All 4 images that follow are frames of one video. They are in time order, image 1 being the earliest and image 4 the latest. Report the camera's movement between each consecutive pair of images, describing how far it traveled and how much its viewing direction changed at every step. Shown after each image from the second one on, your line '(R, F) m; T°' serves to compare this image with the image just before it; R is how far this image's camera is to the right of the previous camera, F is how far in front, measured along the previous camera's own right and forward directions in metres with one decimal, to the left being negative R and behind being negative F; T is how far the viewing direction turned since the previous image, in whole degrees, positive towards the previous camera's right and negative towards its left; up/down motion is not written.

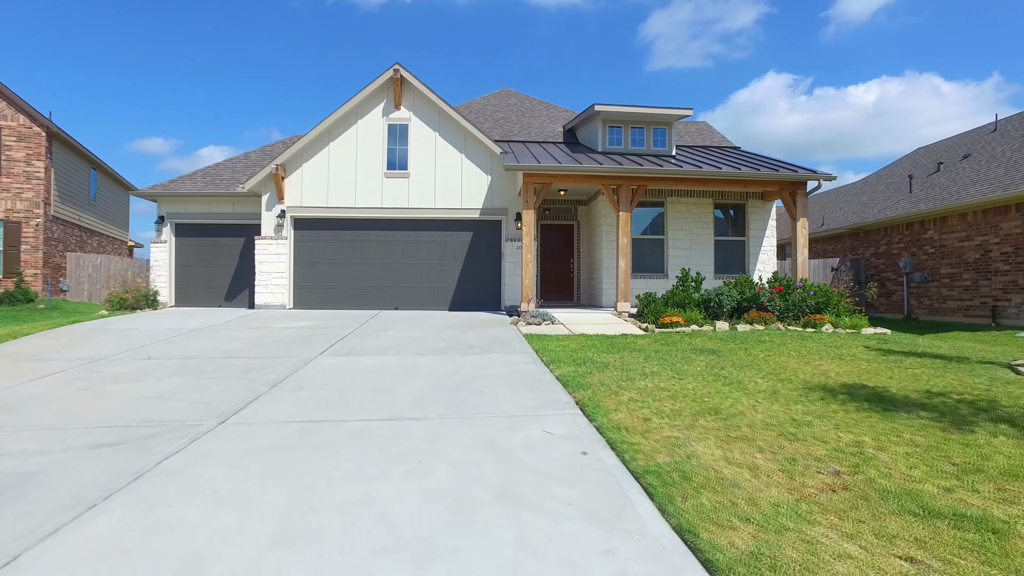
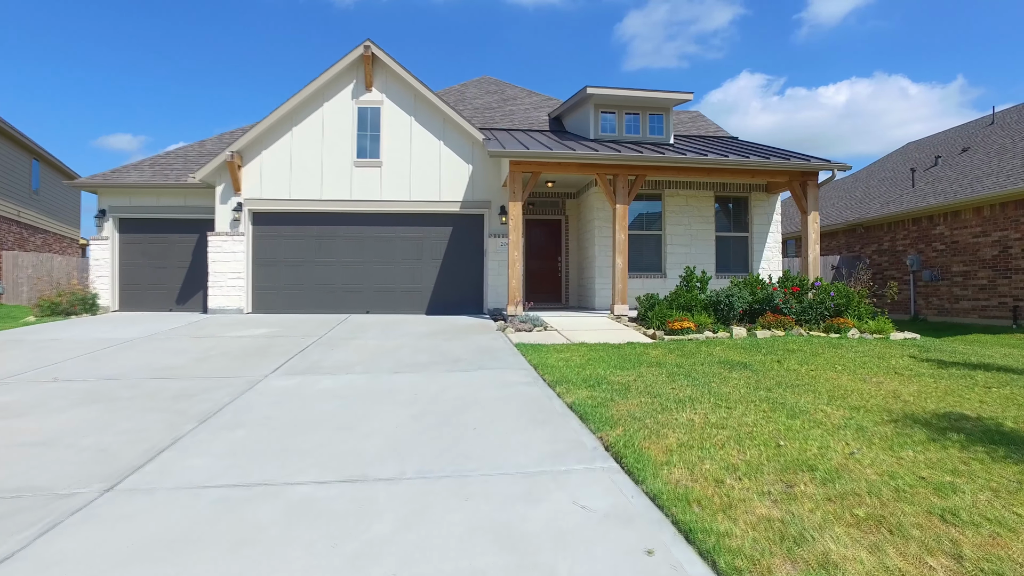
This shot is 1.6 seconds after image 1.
(-0.2, +1.2) m; +2°
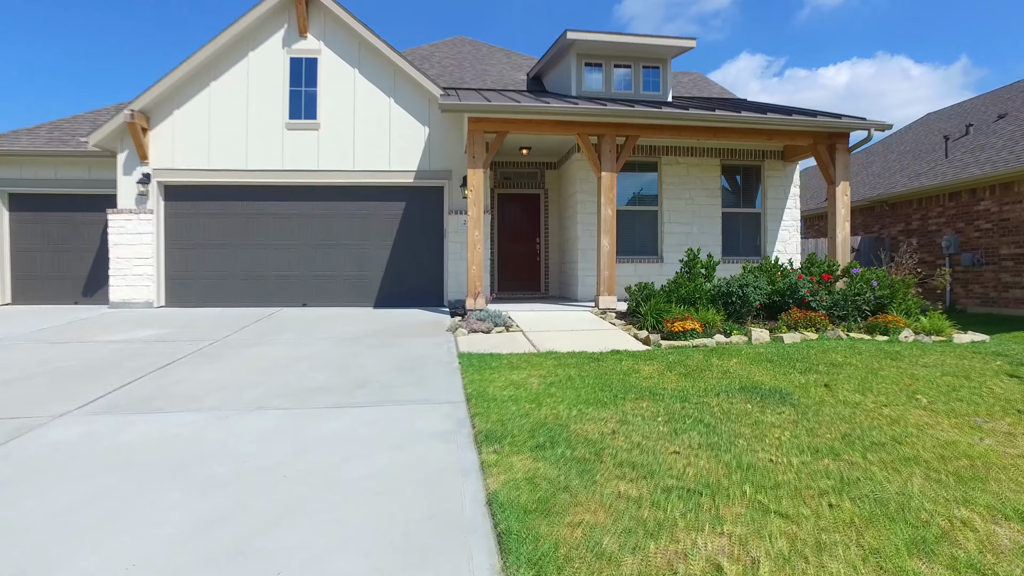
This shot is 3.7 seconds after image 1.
(+0.5, +2.0) m; 0°
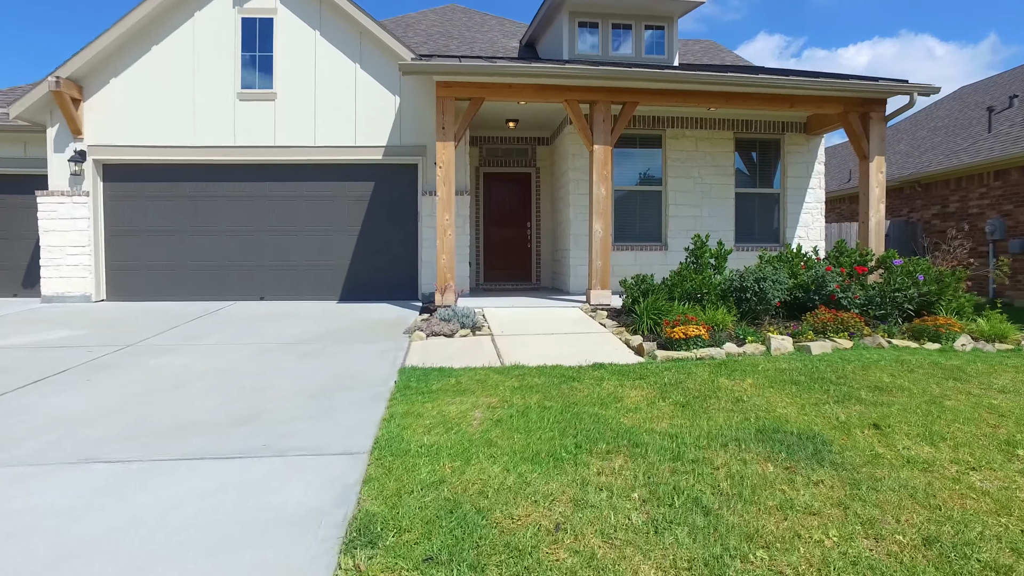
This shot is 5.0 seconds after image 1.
(+0.4, +1.2) m; -1°
